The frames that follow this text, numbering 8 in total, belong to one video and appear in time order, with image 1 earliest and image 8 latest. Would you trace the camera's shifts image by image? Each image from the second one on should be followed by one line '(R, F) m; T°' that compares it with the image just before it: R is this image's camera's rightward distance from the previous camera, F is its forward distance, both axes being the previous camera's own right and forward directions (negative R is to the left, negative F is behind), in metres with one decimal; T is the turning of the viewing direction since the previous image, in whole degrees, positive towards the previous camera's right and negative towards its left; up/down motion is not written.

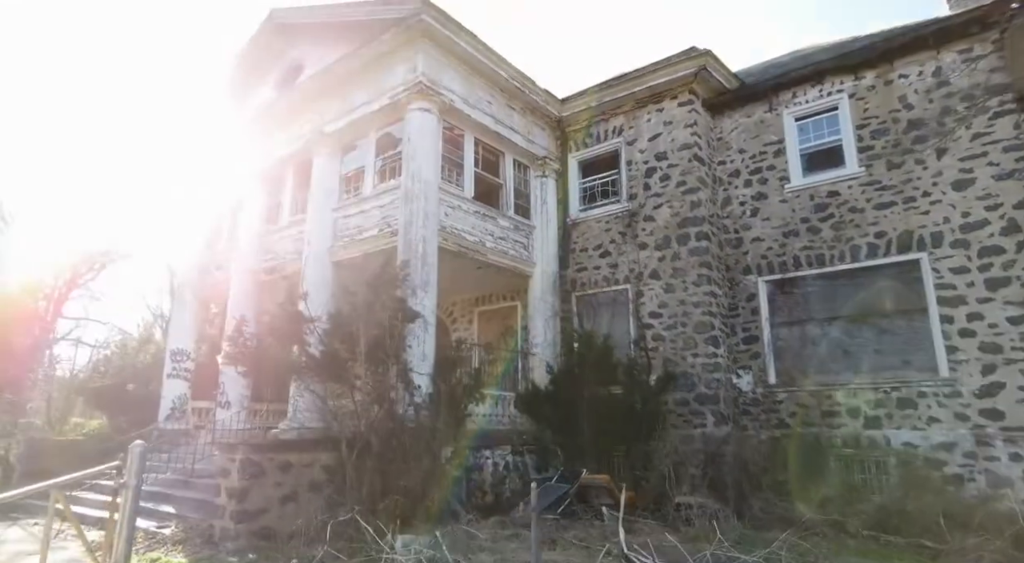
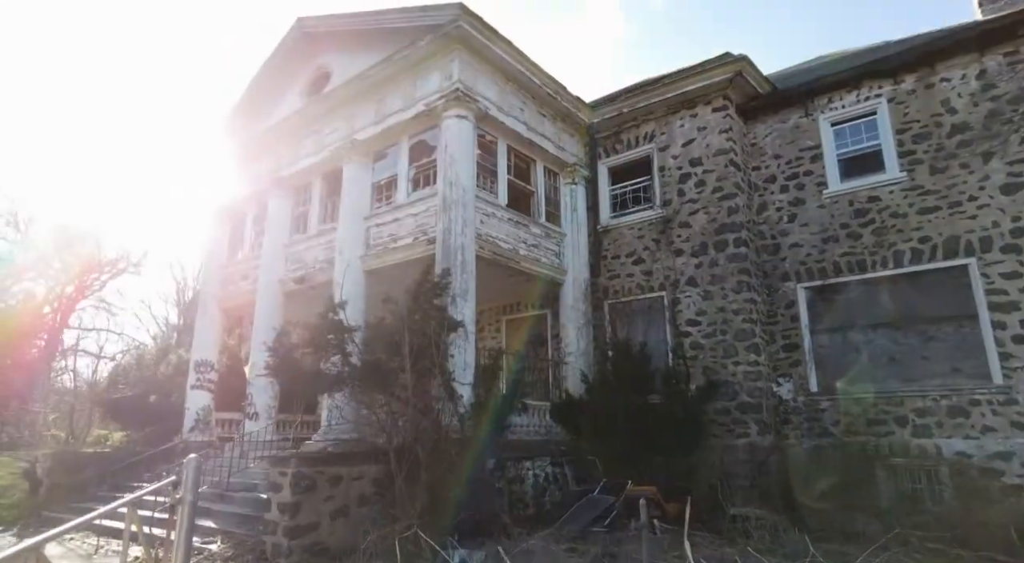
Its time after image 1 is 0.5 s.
(-0.7, +0.1) m; 0°
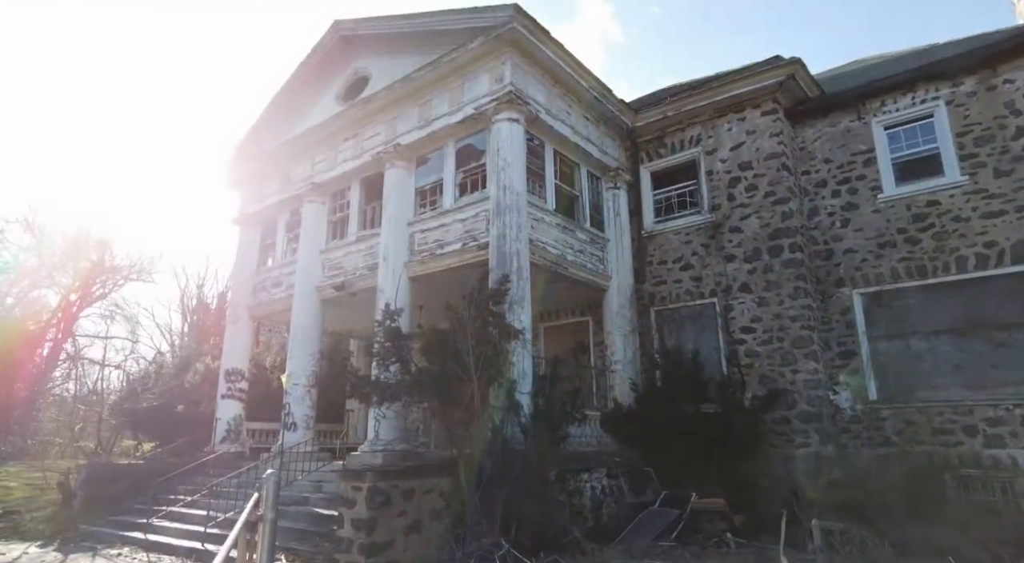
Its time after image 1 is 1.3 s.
(-1.0, +0.3) m; 0°
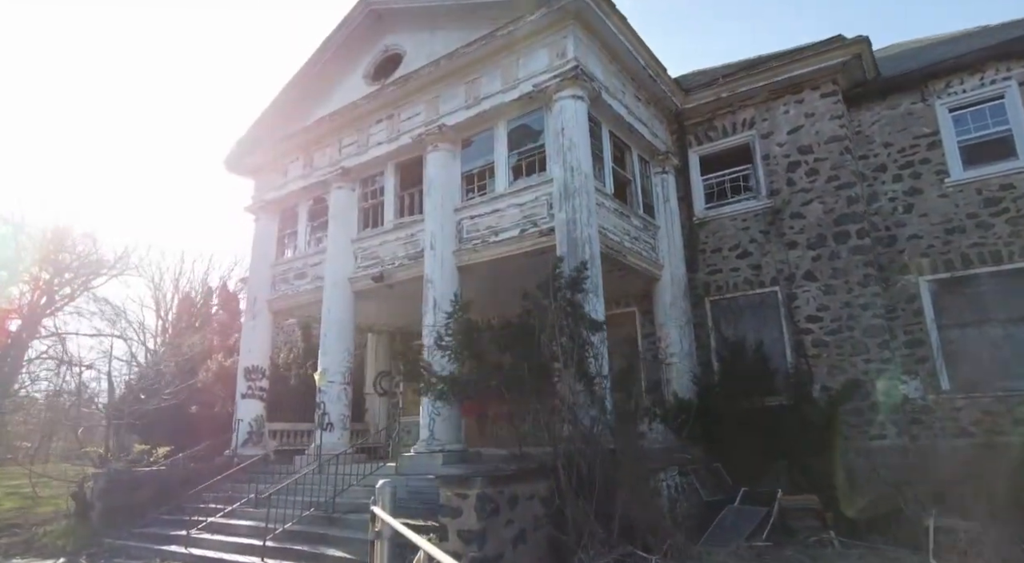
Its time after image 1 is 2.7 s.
(-1.5, +0.7) m; +3°
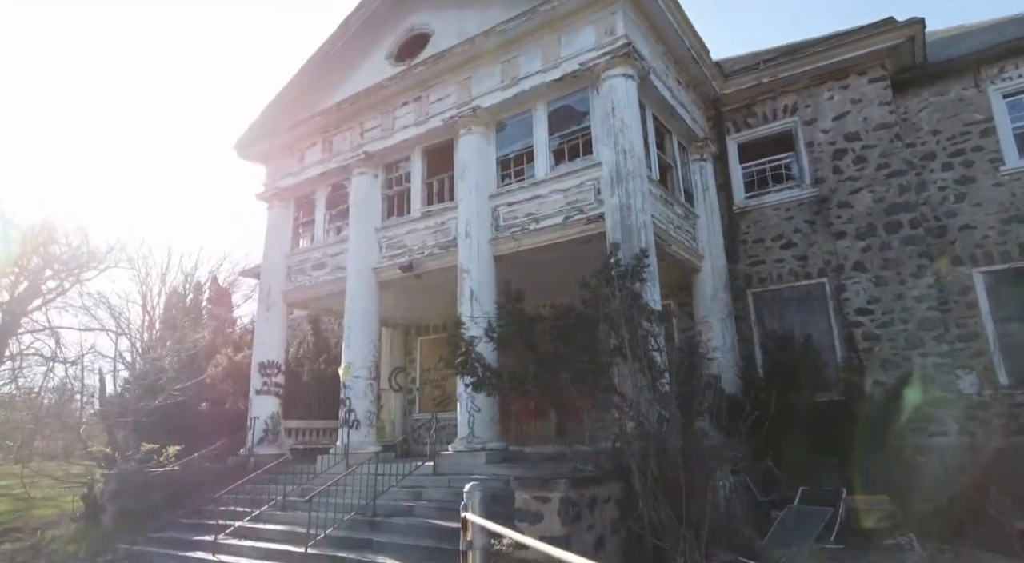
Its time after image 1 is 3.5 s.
(-0.9, +0.6) m; +1°
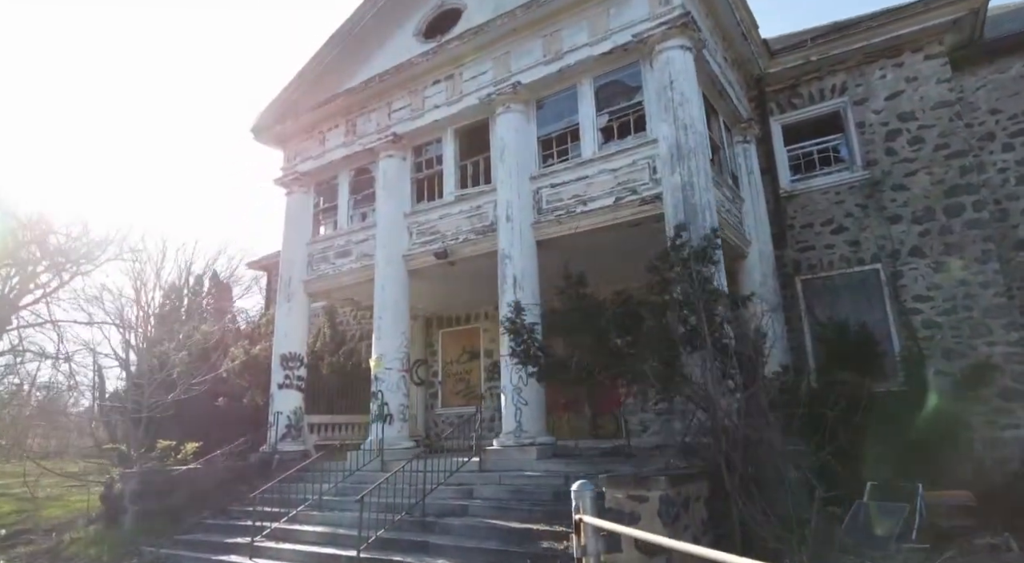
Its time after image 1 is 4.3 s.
(-0.9, +0.6) m; +1°
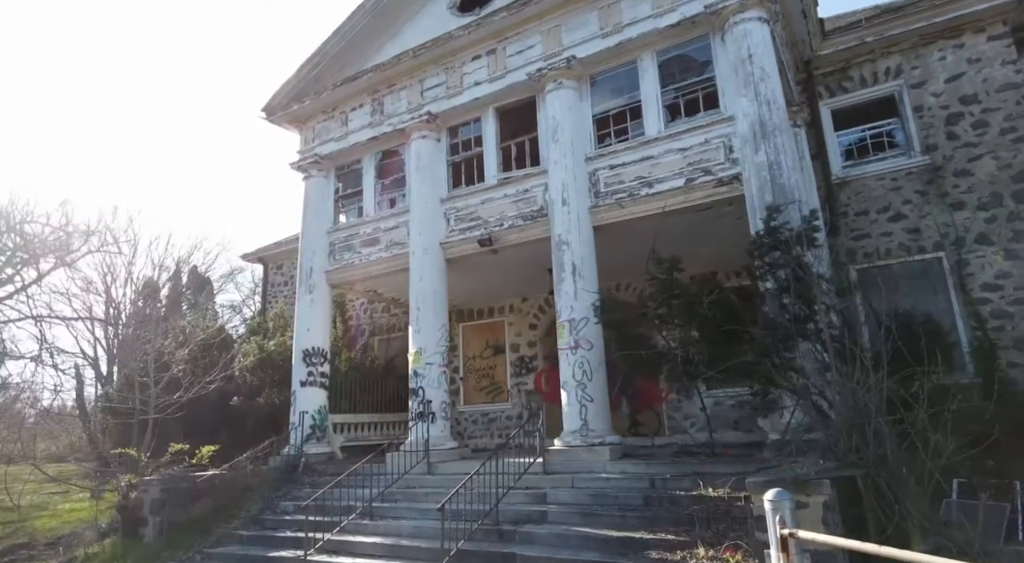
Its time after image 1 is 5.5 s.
(-1.3, +0.7) m; +3°
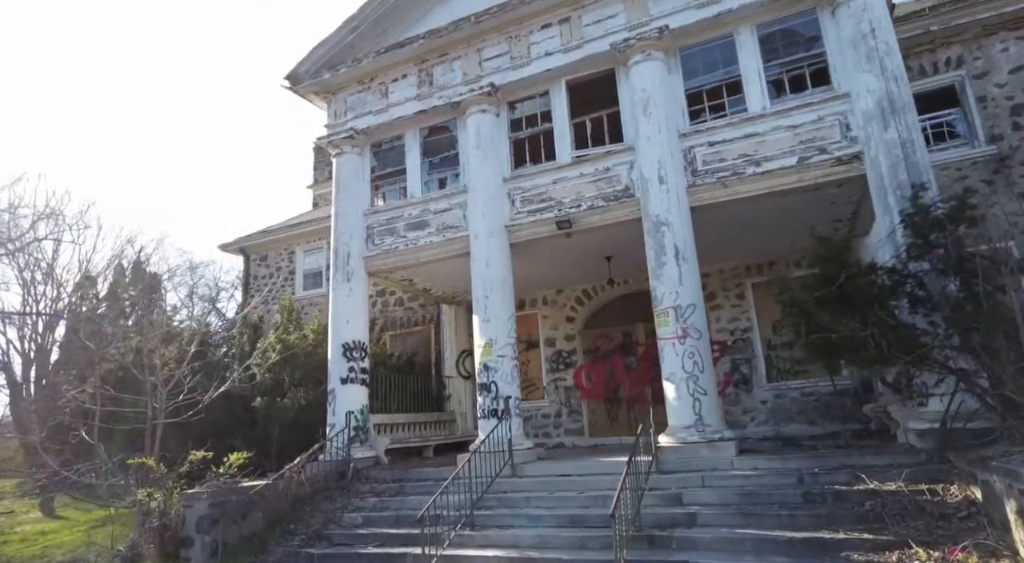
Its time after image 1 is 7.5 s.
(-2.3, +1.0) m; +6°
